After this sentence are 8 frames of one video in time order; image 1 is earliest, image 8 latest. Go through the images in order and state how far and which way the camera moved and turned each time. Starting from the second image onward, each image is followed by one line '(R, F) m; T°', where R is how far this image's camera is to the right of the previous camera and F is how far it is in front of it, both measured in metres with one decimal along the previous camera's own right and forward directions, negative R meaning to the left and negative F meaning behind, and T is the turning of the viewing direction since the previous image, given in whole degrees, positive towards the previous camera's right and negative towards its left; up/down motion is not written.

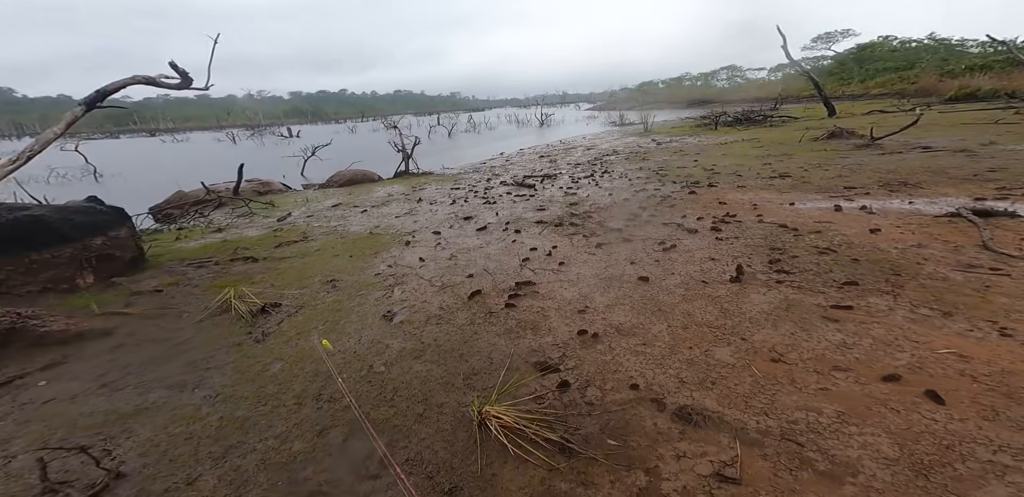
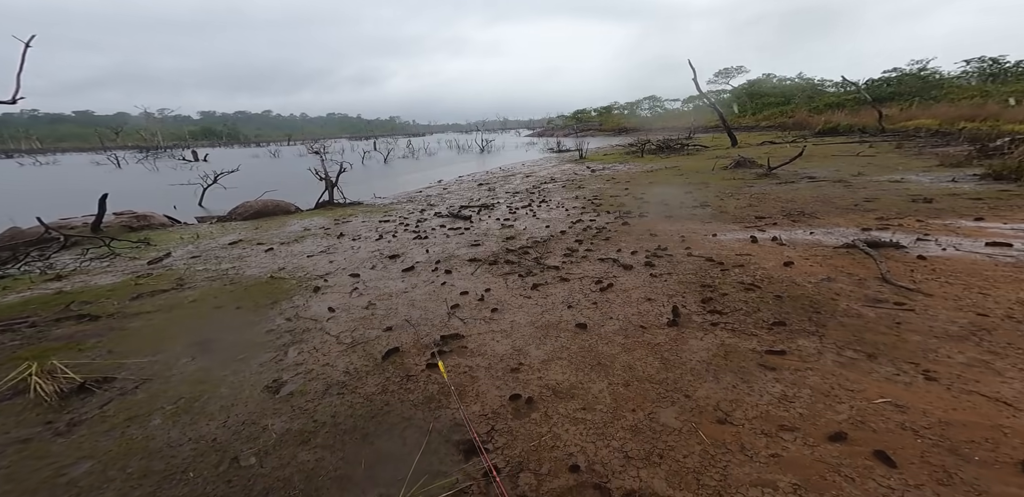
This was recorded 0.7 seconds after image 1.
(+0.1, +0.4) m; +9°
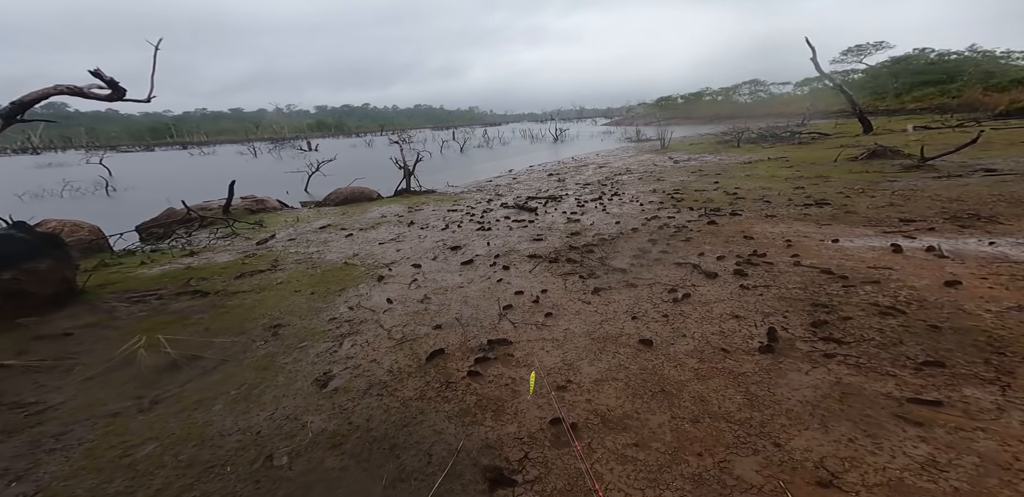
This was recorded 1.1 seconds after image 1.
(+0.3, +0.4) m; -13°
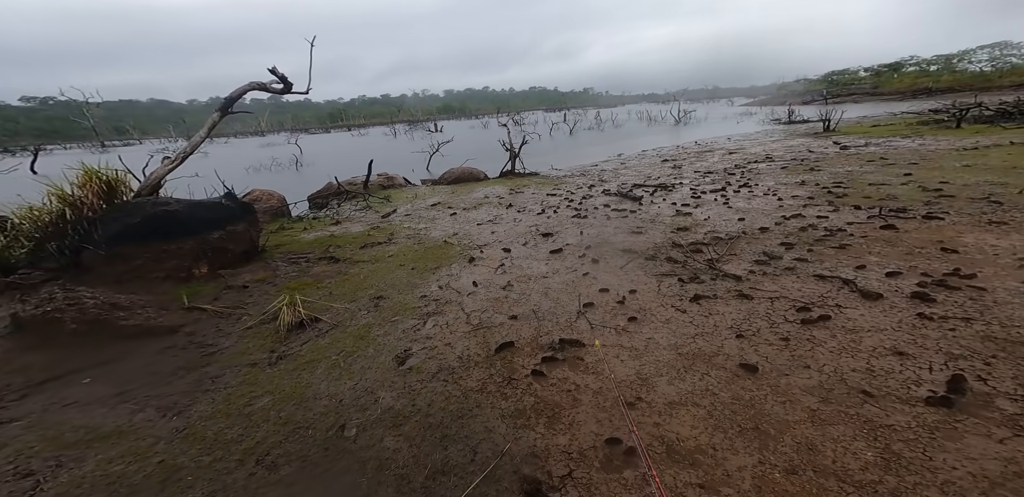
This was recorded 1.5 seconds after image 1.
(+0.4, +0.3) m; -17°
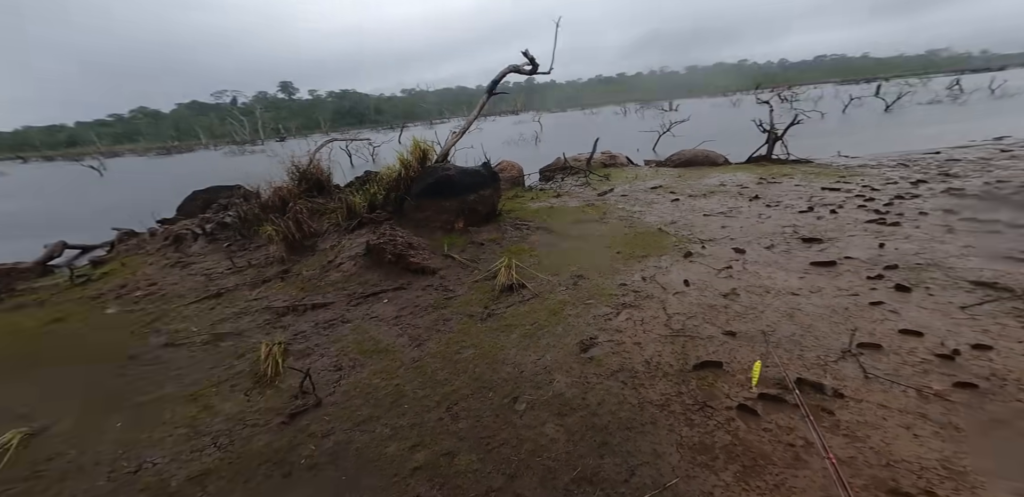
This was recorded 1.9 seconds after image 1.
(+0.2, +0.3) m; -31°
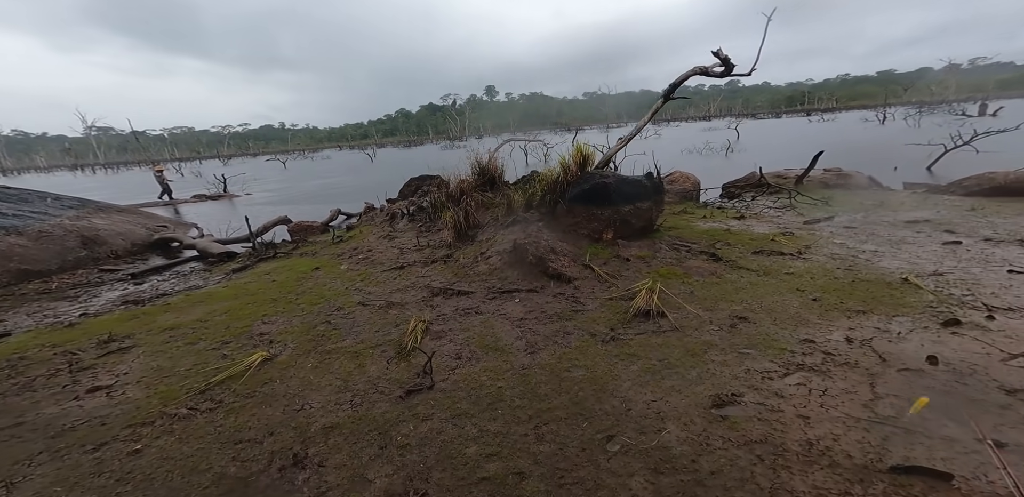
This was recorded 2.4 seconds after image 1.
(+0.3, +0.2) m; -23°
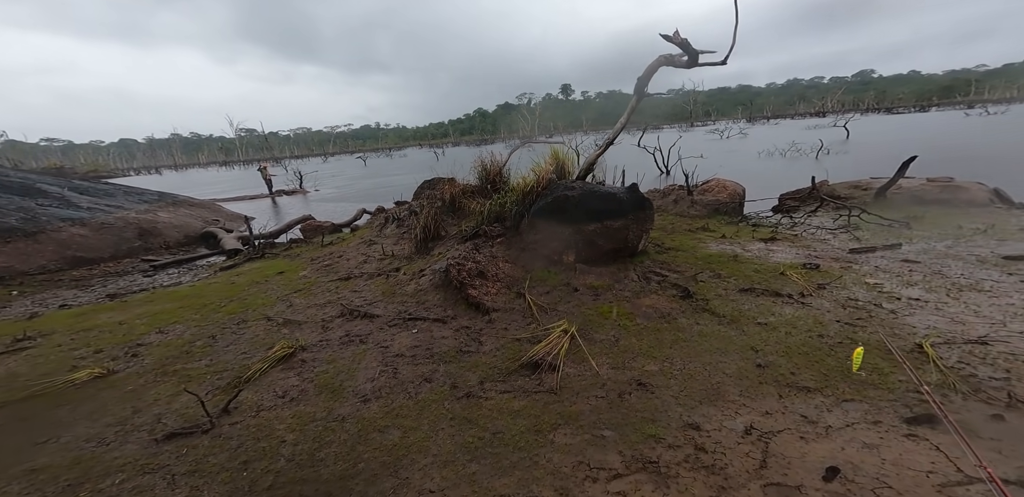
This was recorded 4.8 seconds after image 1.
(+1.9, +0.8) m; -11°
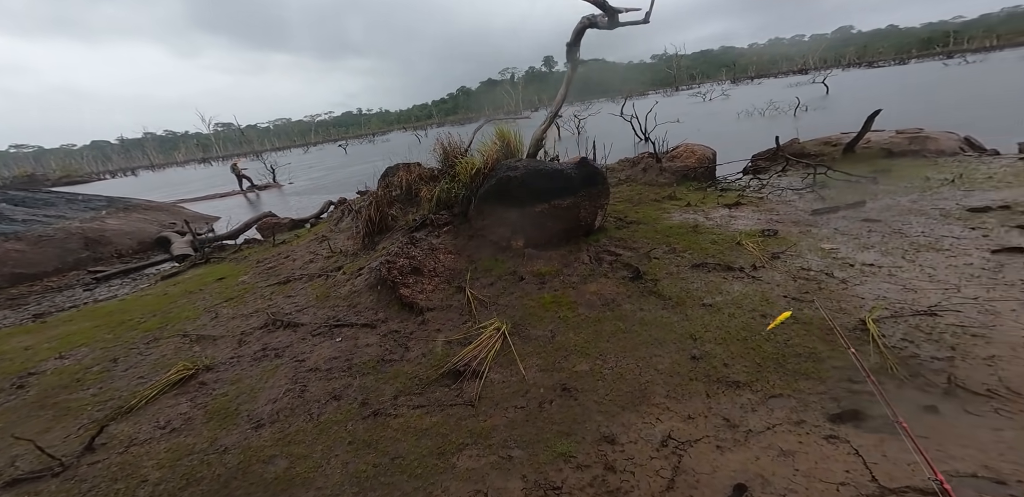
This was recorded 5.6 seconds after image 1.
(+0.7, +0.4) m; +1°
